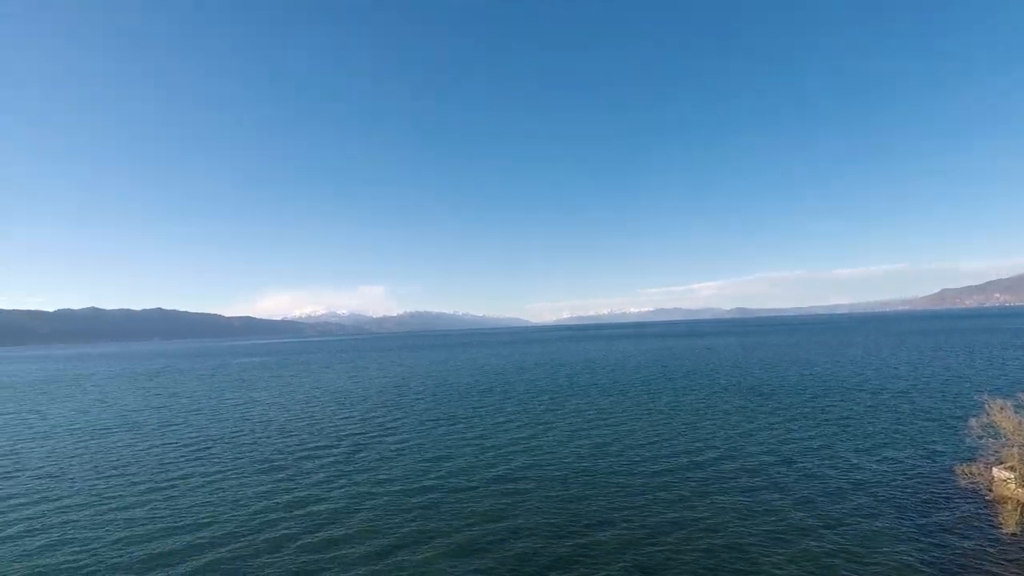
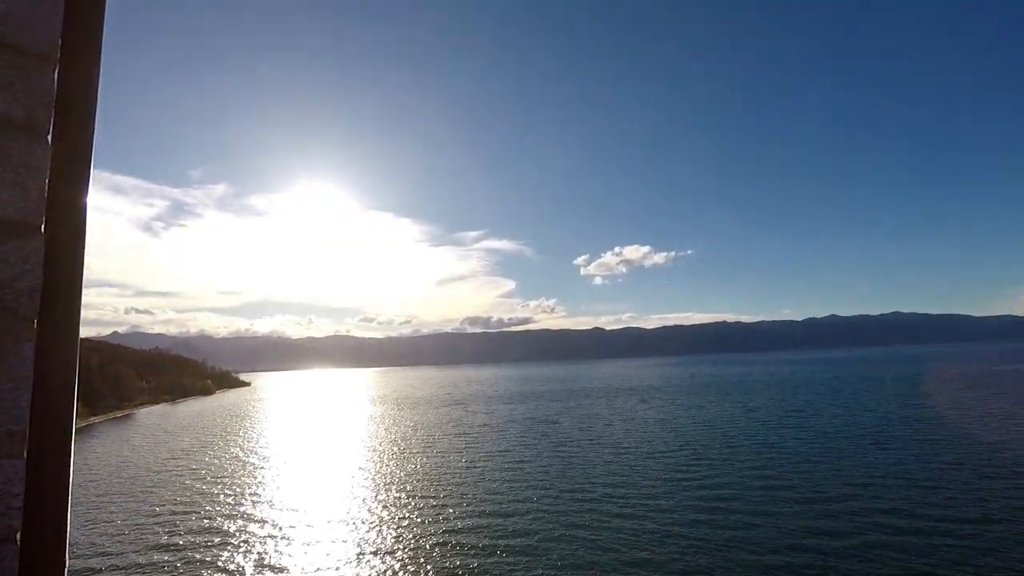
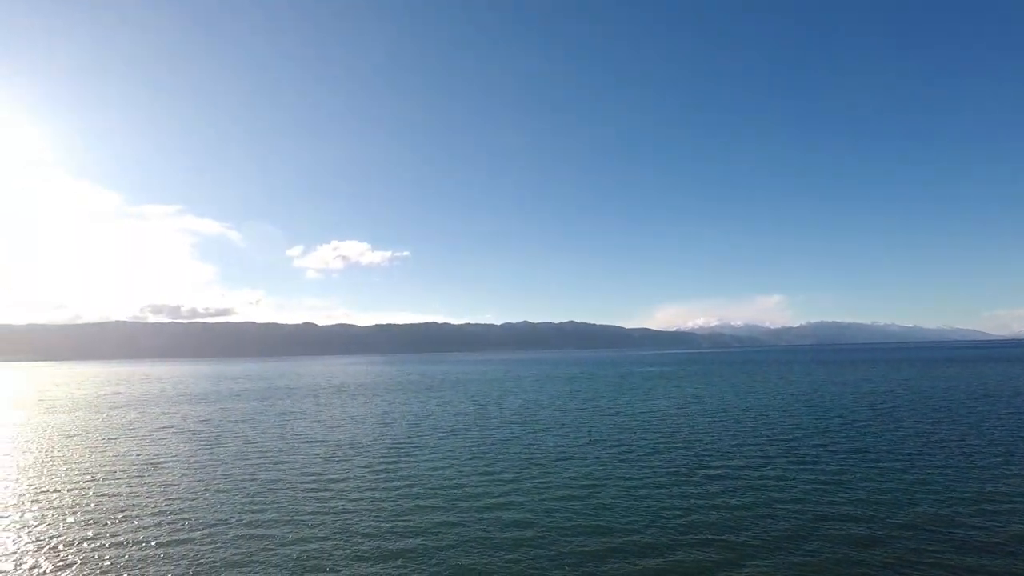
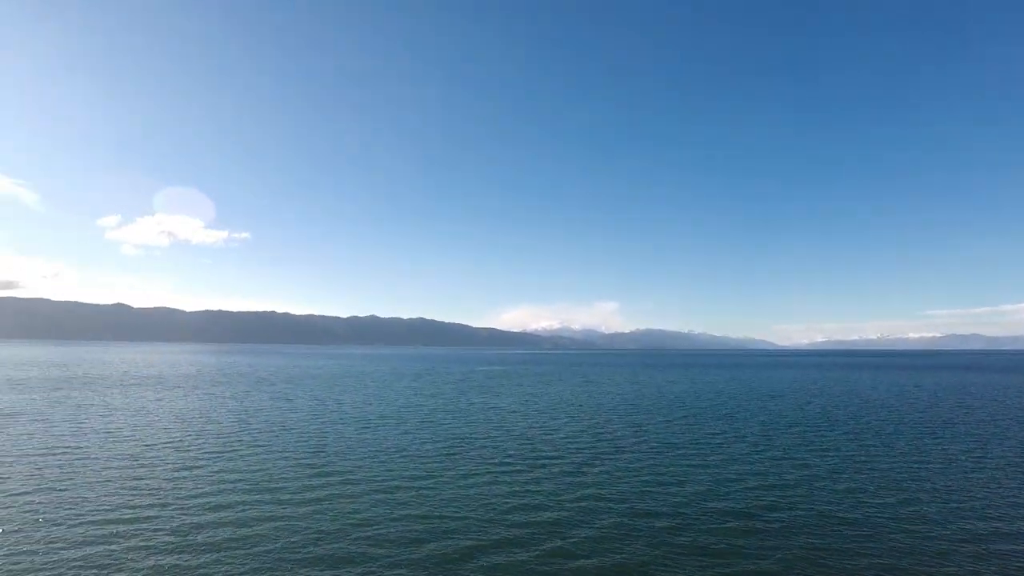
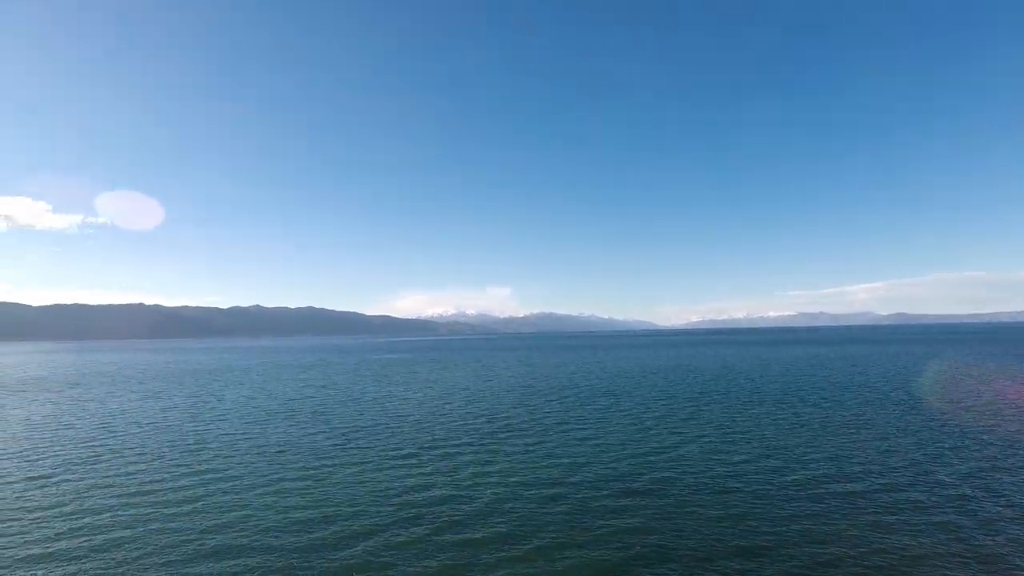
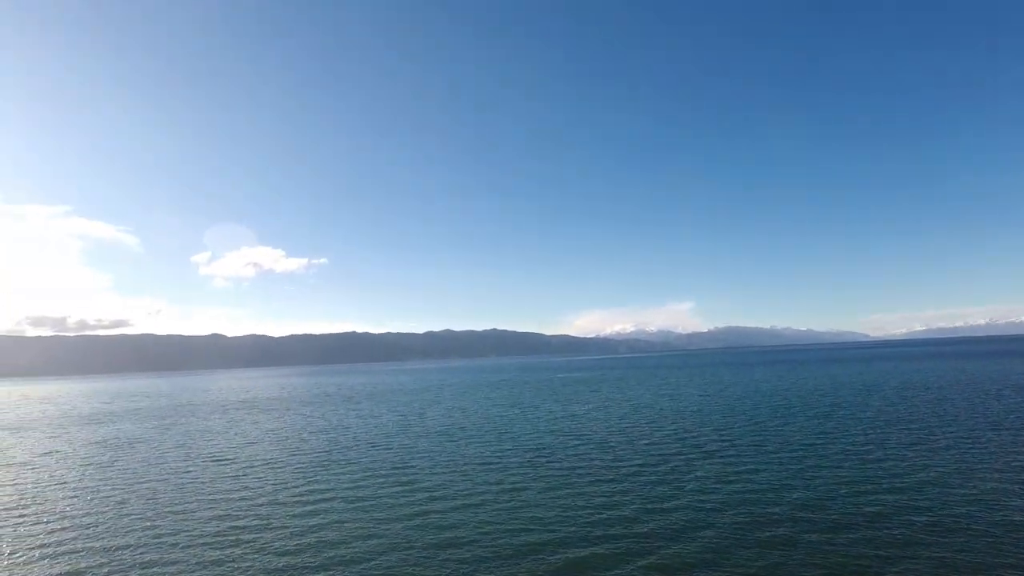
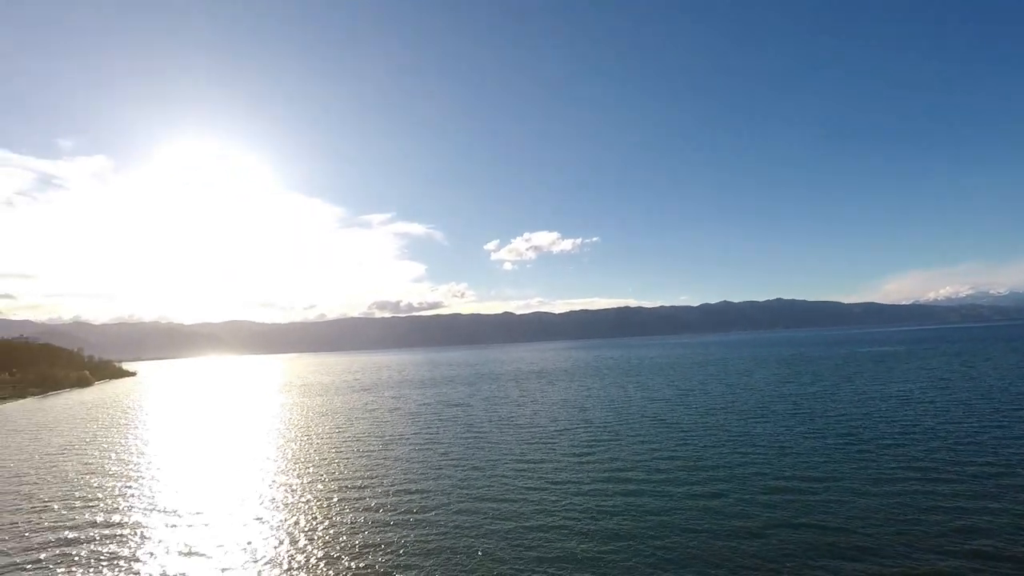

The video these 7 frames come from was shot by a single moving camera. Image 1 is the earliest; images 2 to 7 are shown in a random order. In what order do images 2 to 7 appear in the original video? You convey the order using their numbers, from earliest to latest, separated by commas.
5, 4, 6, 3, 7, 2
